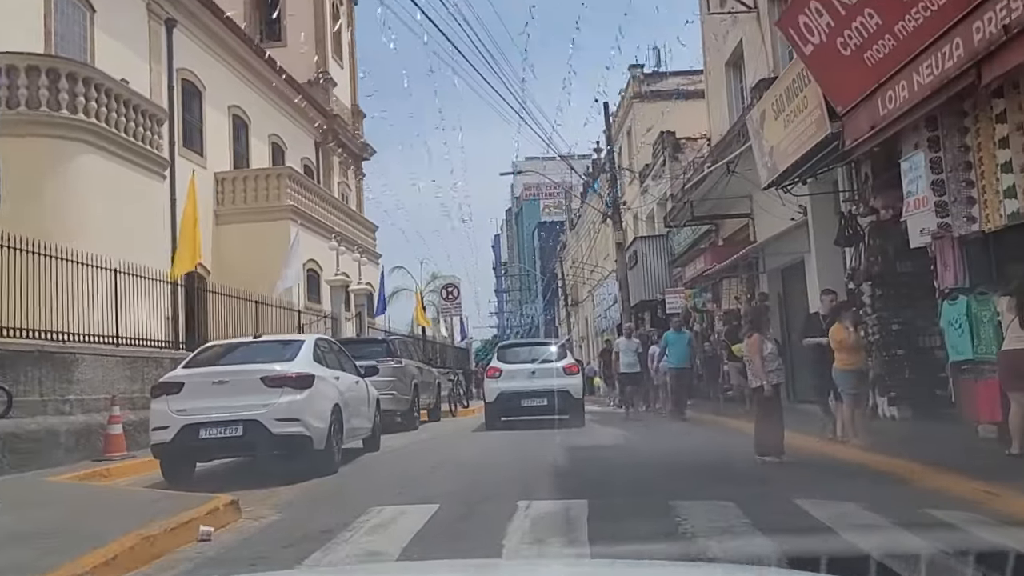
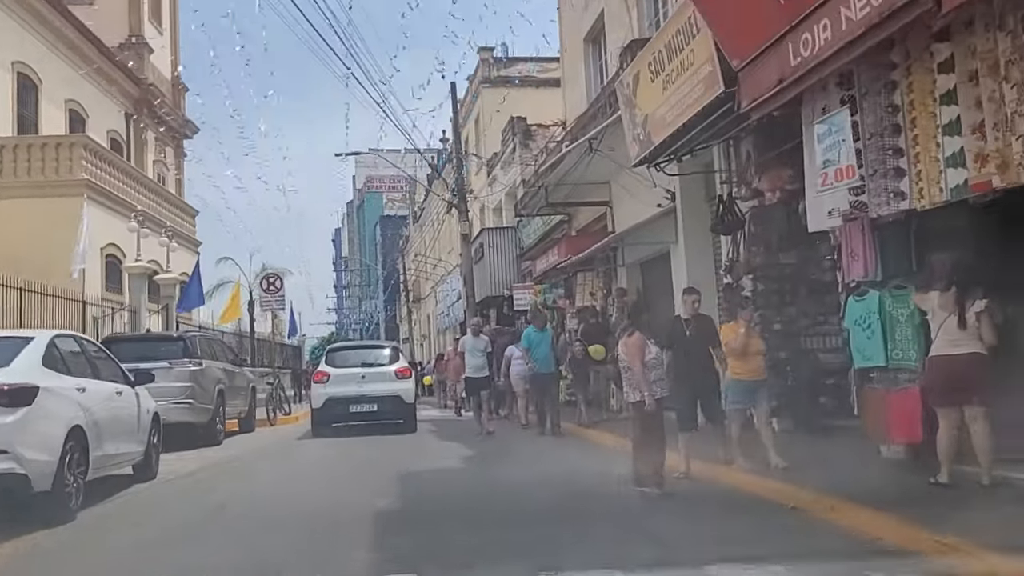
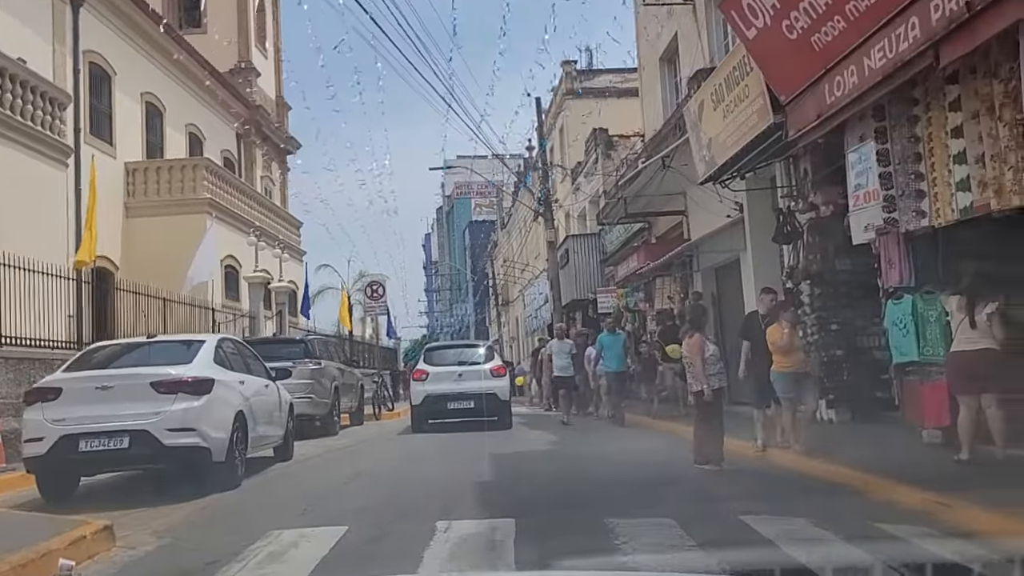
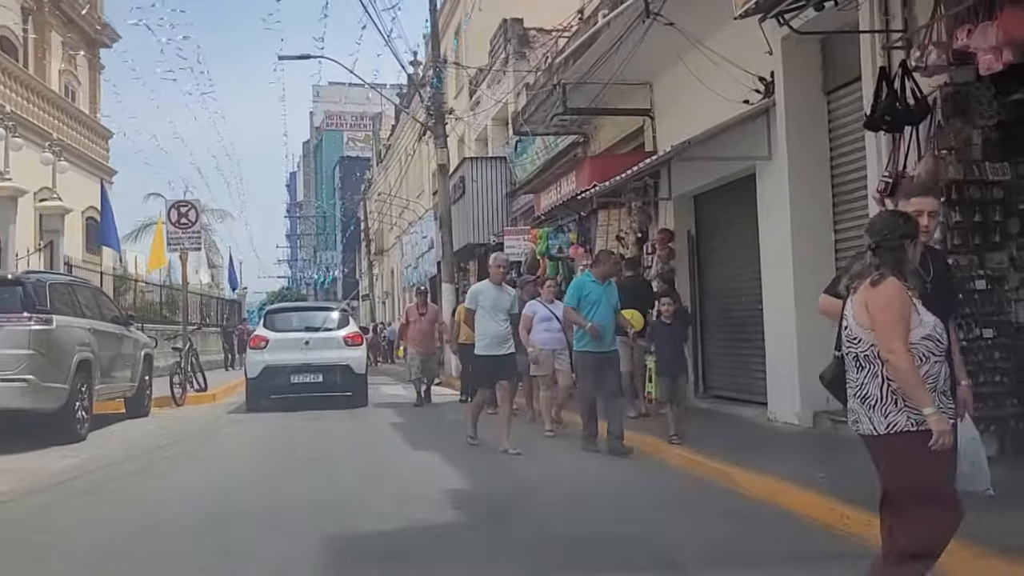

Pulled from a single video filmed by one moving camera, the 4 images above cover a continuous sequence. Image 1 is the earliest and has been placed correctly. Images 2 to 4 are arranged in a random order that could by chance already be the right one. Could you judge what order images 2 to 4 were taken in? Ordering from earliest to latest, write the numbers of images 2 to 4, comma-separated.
3, 2, 4
